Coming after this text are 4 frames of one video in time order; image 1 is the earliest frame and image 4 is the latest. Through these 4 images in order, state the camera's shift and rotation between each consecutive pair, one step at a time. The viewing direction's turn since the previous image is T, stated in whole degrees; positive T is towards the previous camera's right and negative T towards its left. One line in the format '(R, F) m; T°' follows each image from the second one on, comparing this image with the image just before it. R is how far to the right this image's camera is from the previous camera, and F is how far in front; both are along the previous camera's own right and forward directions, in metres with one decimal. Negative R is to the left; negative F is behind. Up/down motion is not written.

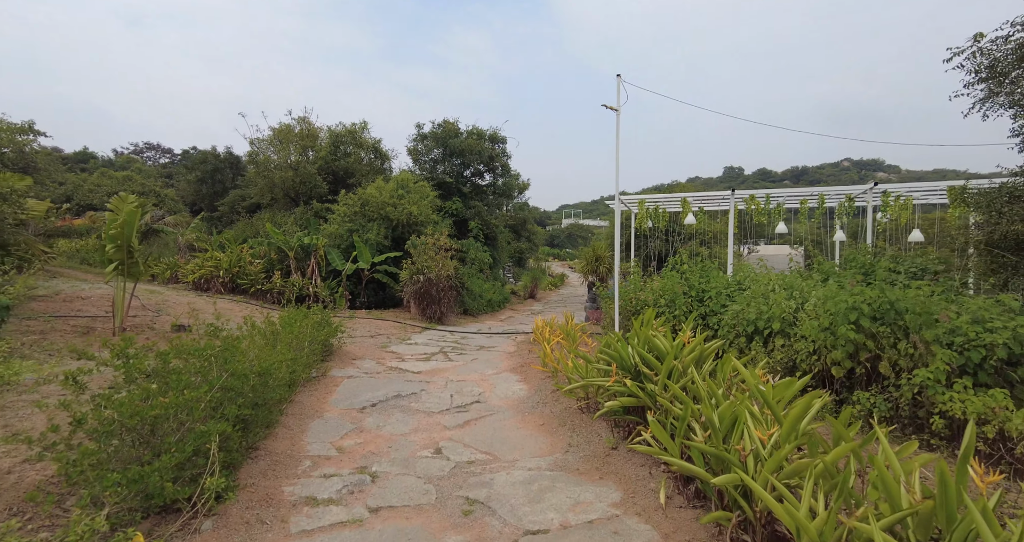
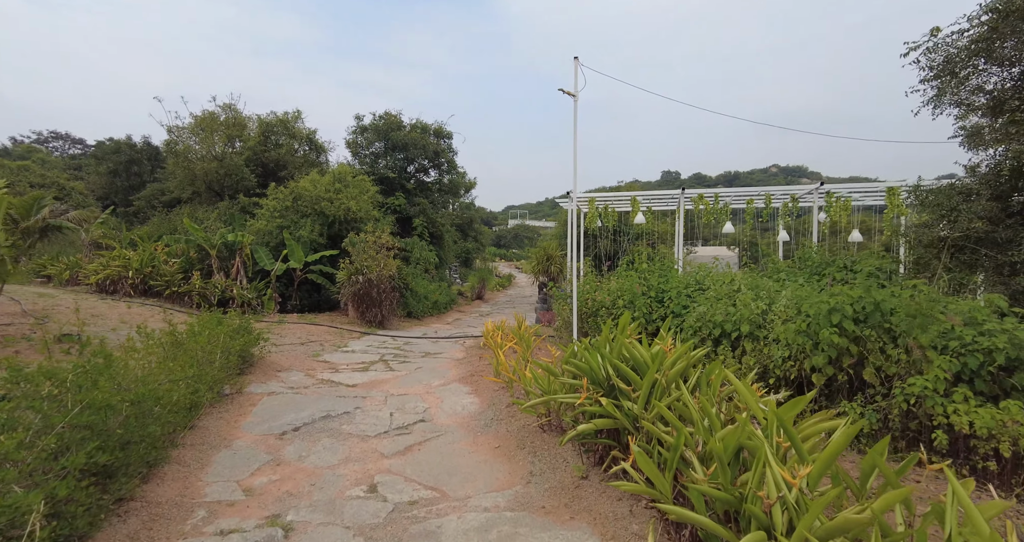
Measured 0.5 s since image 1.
(0.0, +0.5) m; +6°
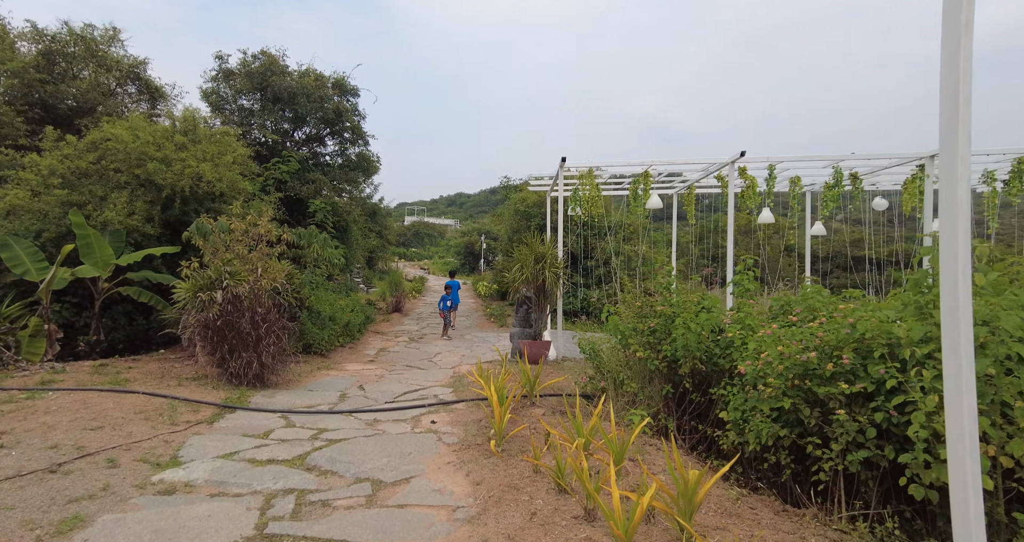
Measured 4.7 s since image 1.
(-1.0, +3.9) m; +12°
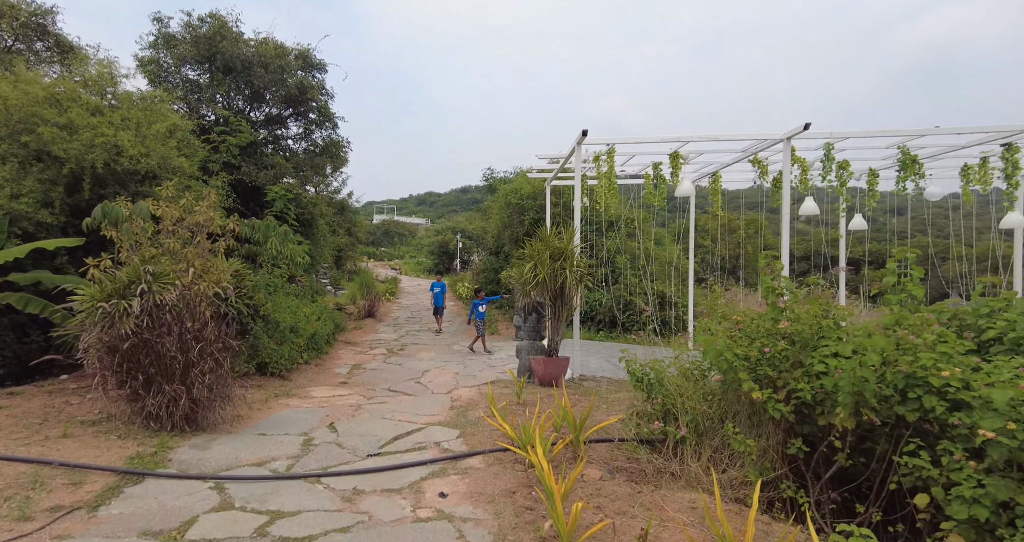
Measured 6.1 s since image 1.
(-0.4, +1.4) m; +3°
